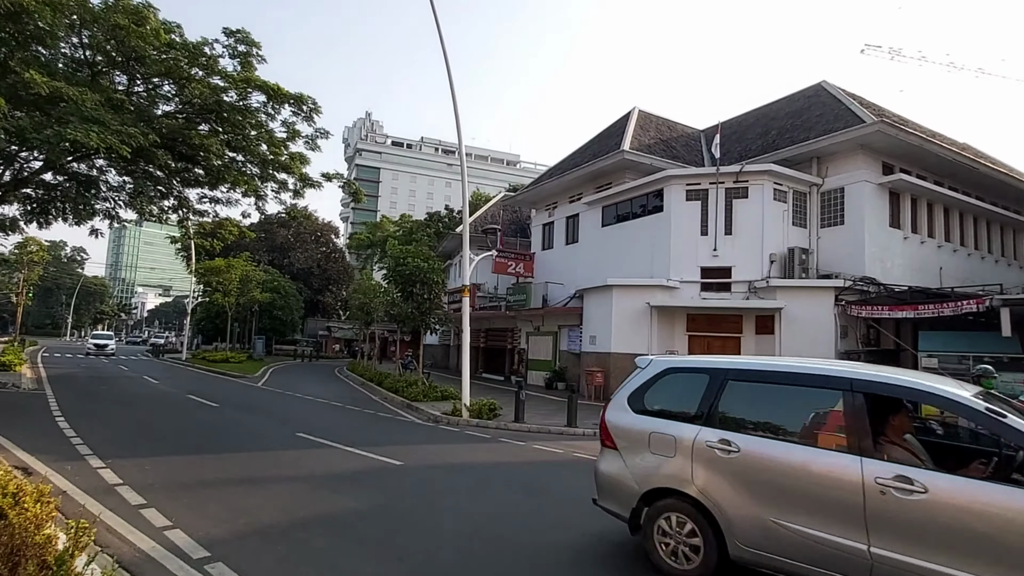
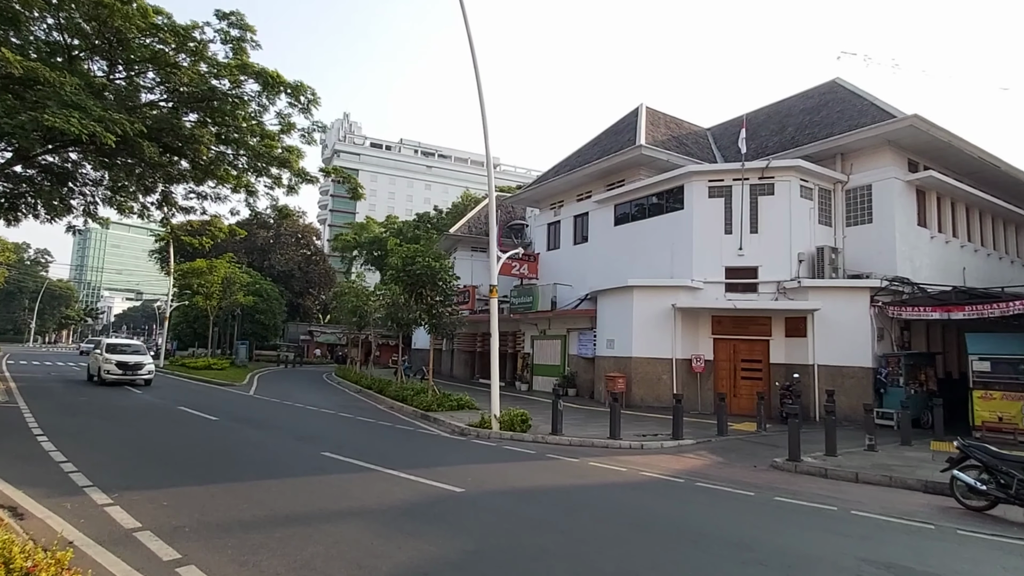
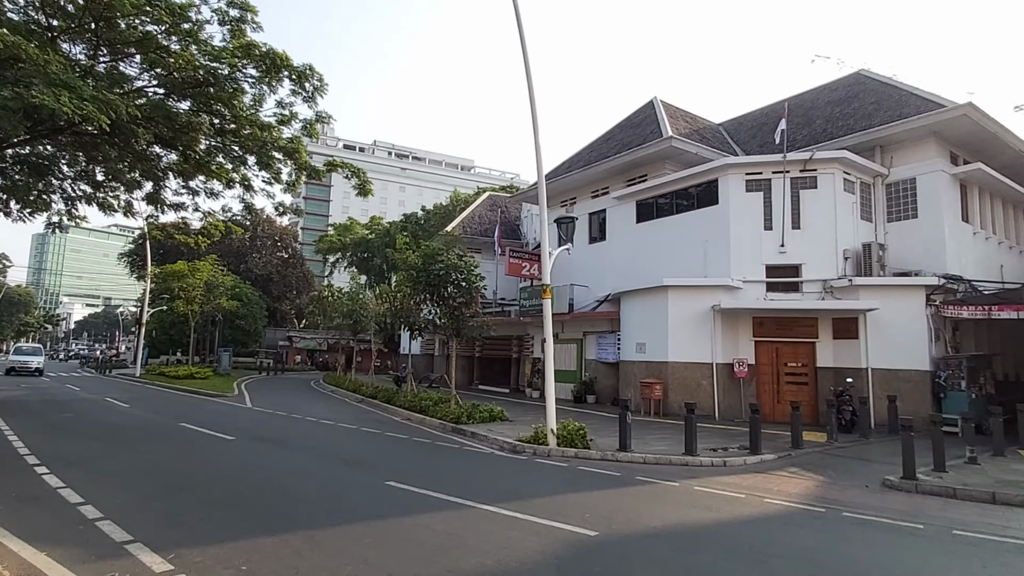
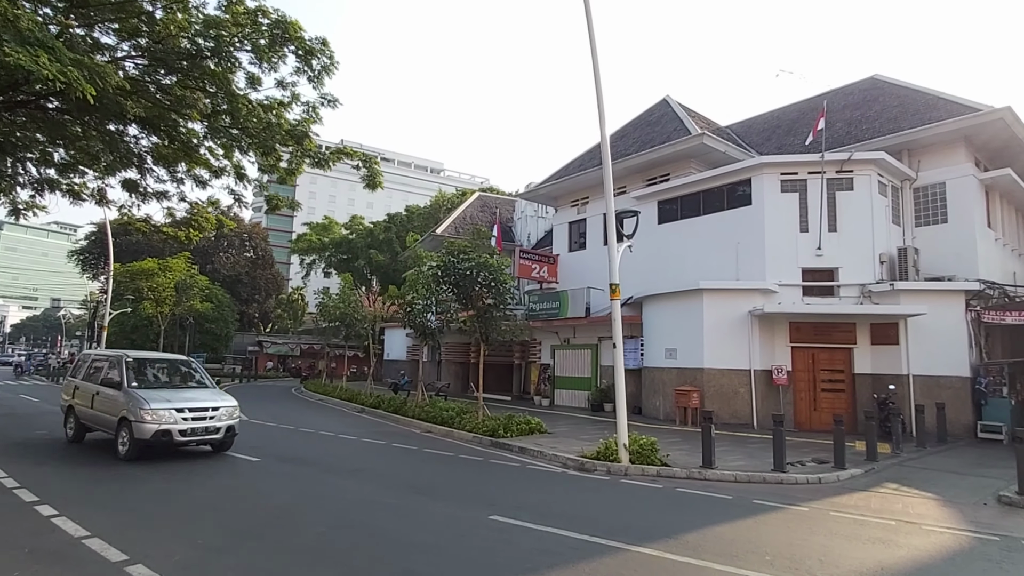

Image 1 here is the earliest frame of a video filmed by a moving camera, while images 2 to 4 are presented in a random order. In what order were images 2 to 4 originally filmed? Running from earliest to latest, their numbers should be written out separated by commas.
2, 3, 4
